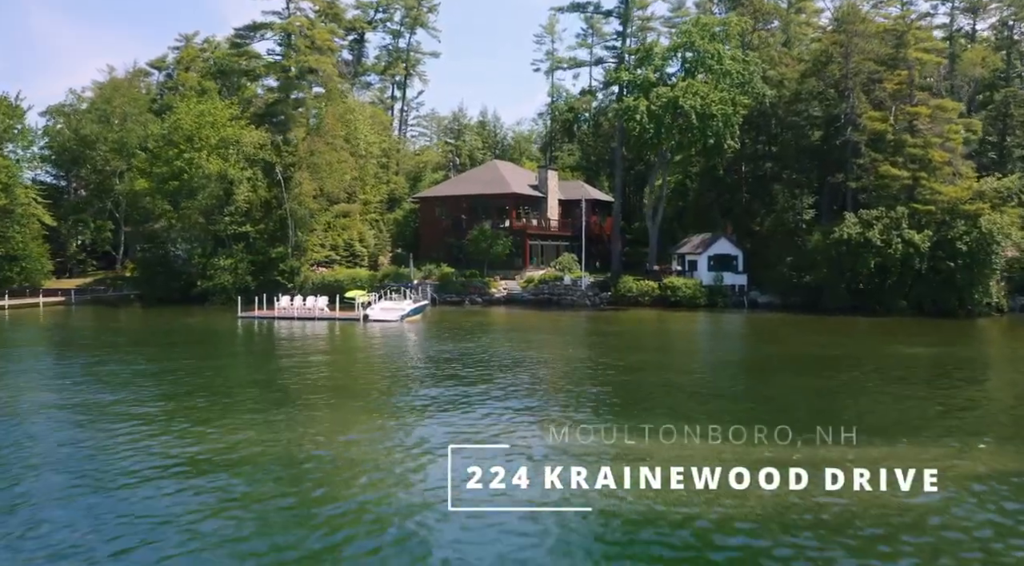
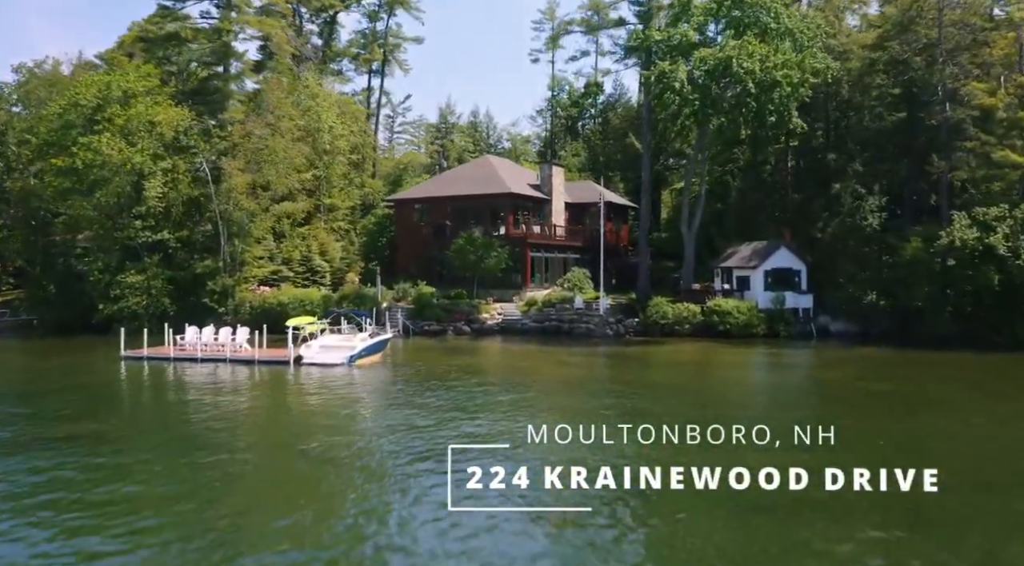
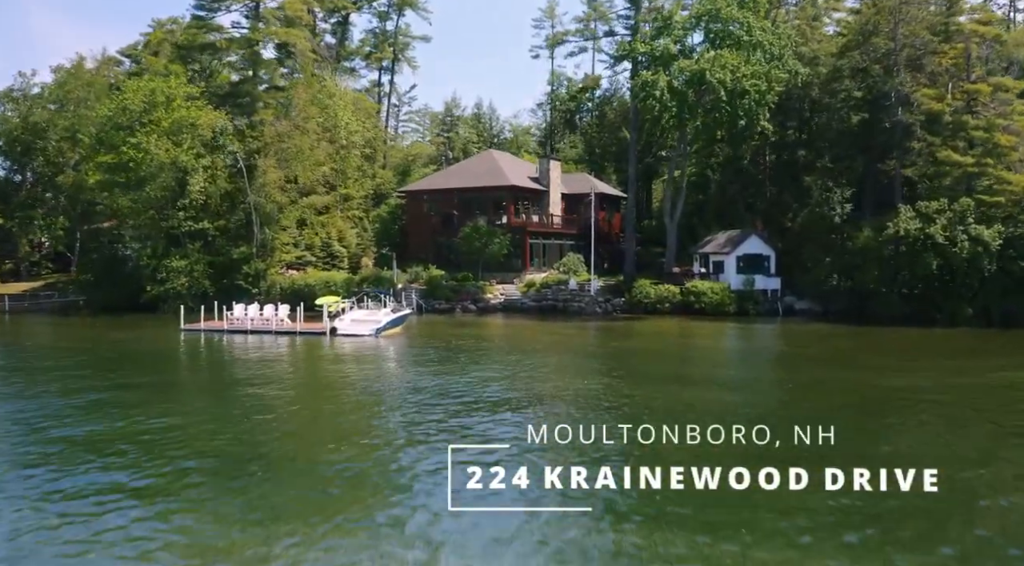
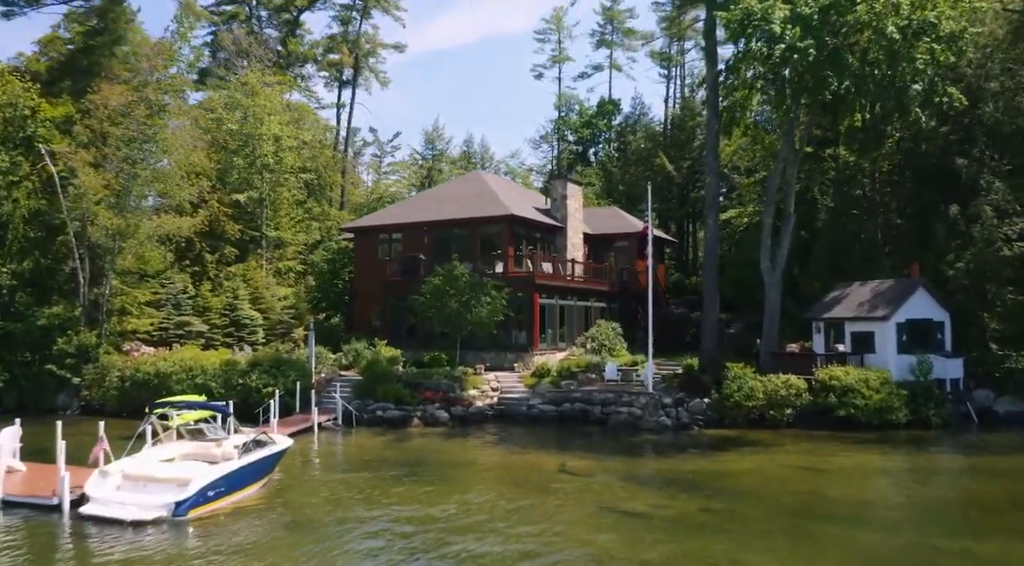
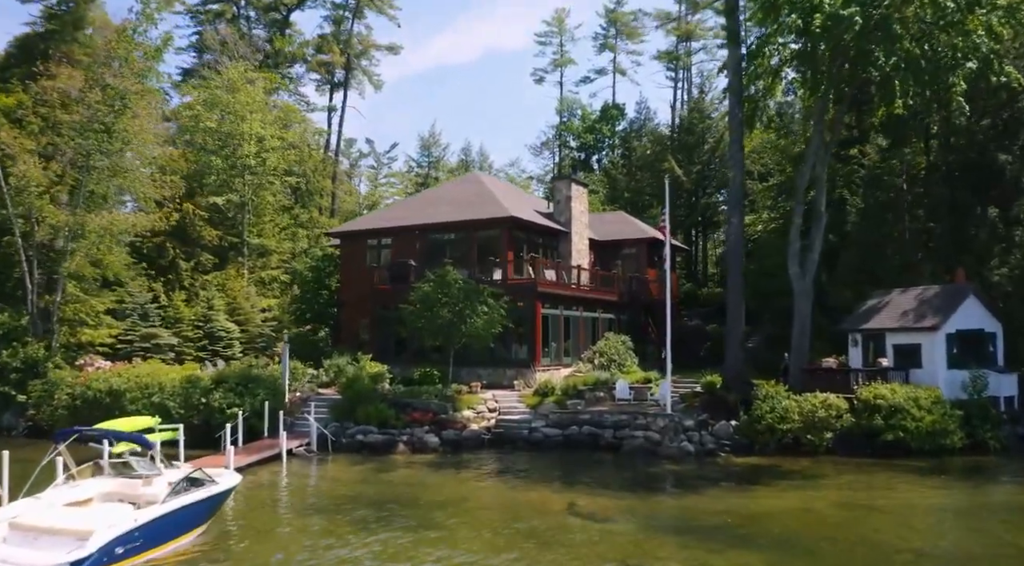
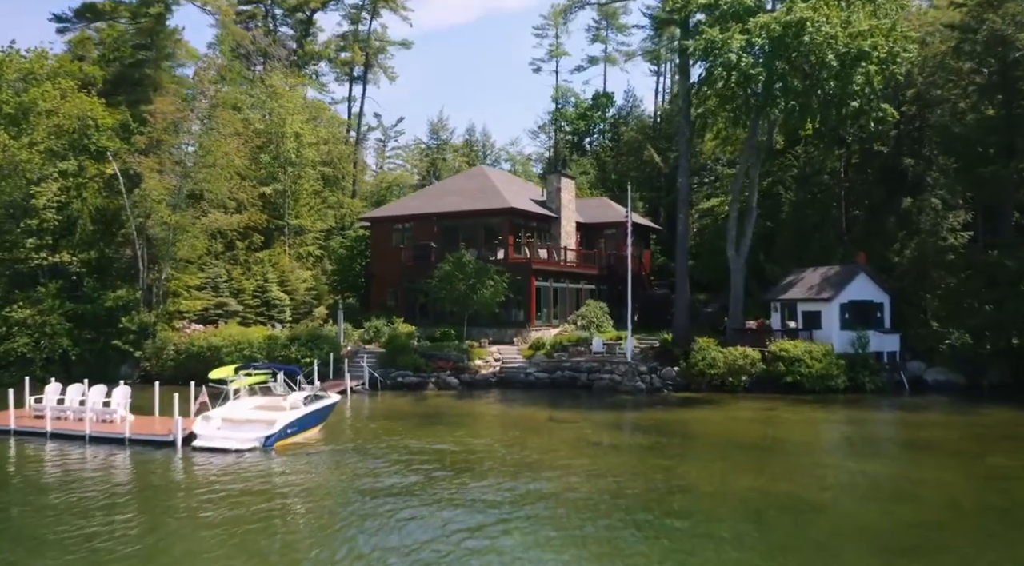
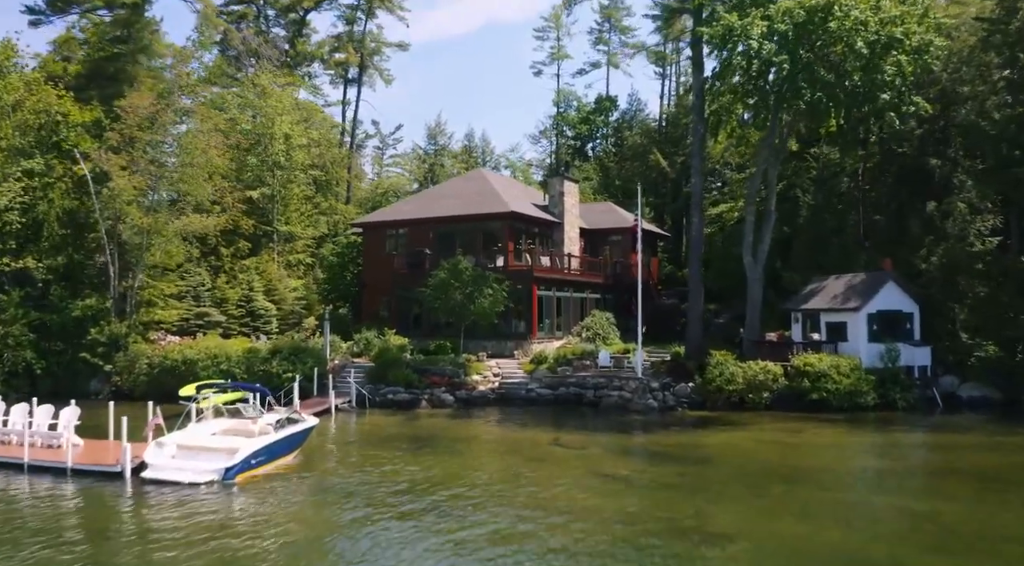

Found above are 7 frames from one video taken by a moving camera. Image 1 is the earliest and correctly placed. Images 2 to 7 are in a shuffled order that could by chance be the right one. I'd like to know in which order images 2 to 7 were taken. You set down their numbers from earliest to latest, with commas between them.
3, 2, 6, 7, 4, 5
